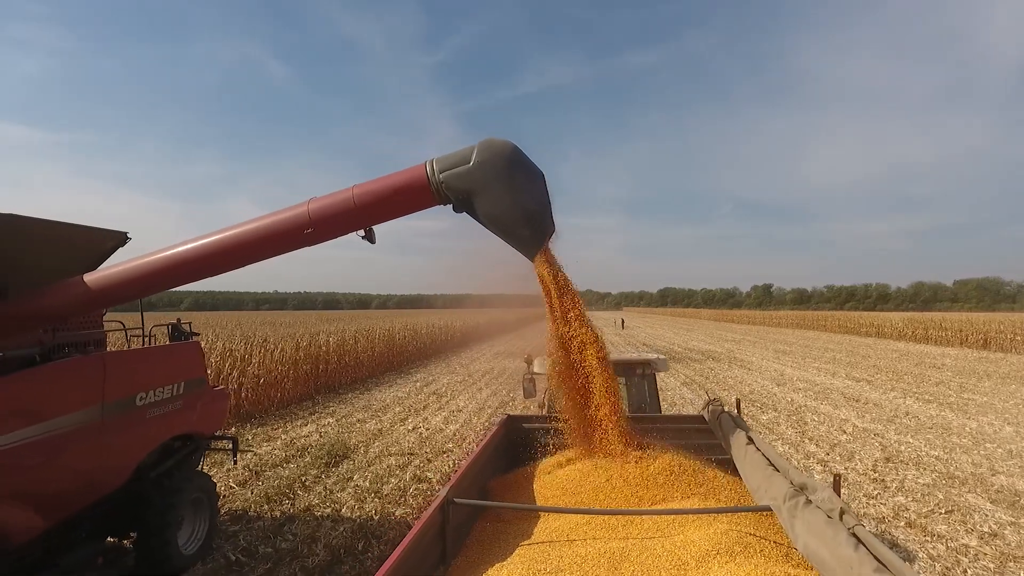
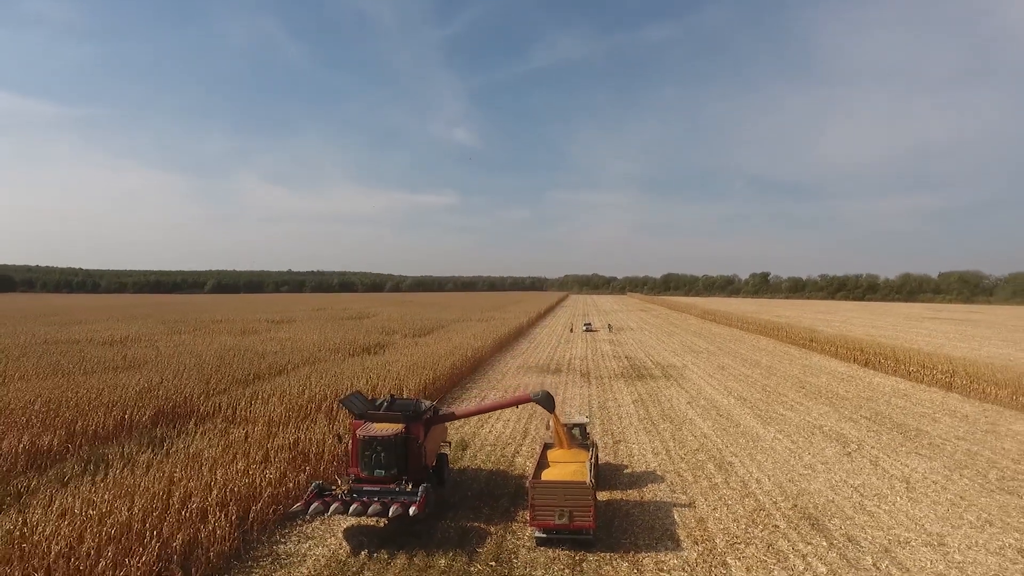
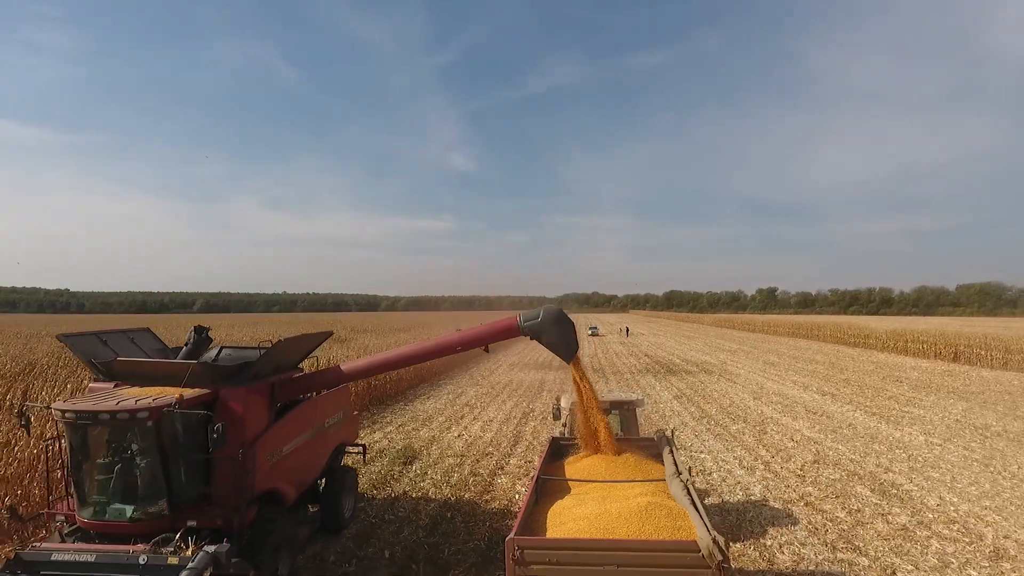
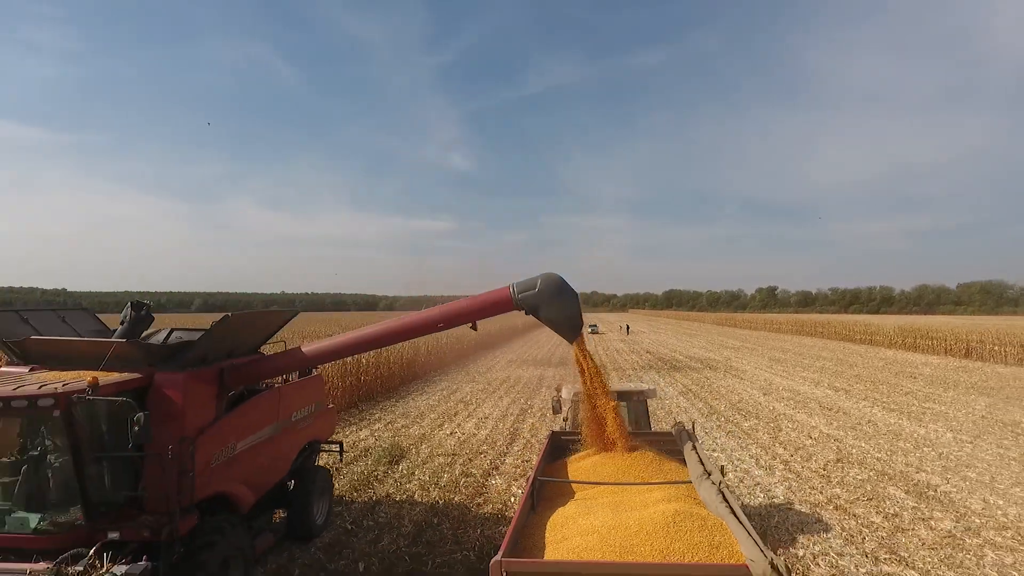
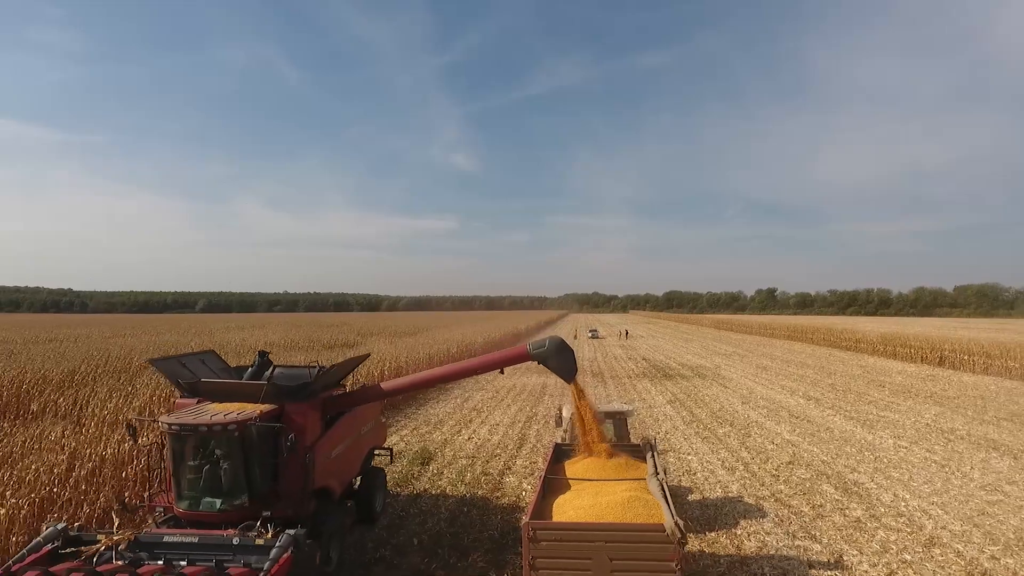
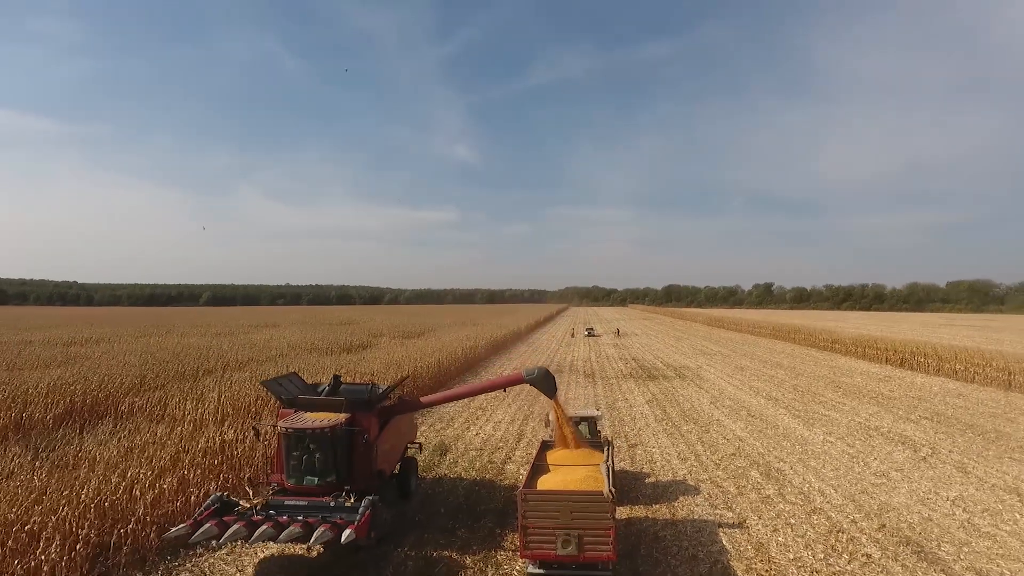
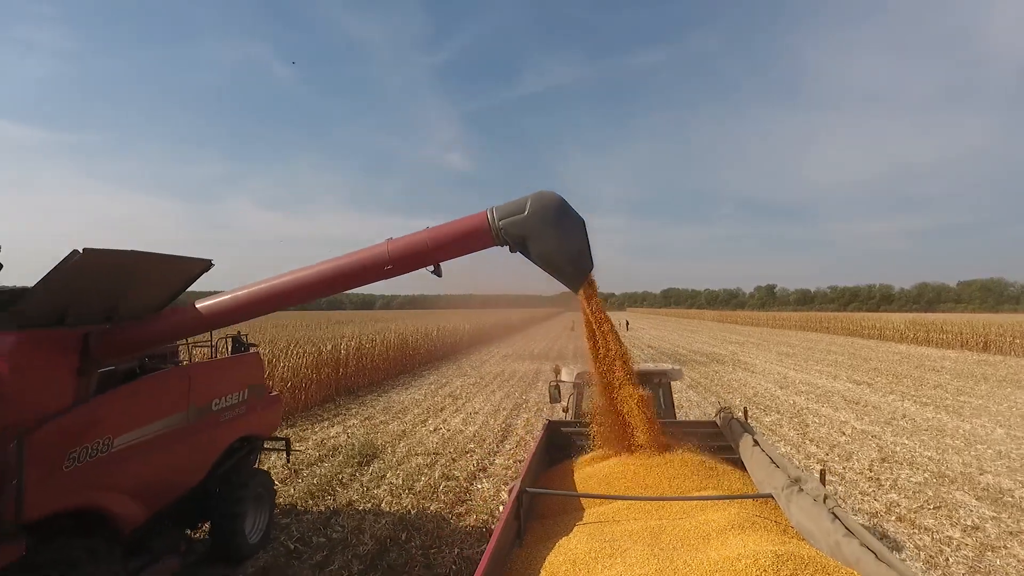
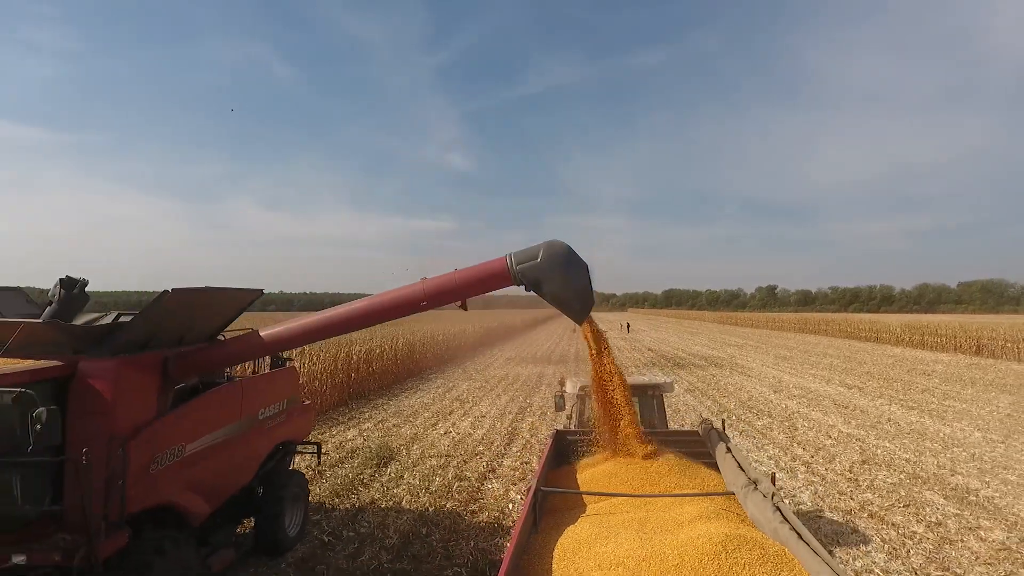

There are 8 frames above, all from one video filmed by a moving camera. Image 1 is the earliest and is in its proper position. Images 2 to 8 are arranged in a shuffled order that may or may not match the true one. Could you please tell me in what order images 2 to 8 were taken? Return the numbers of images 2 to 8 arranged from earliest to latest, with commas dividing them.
7, 8, 4, 3, 5, 6, 2
